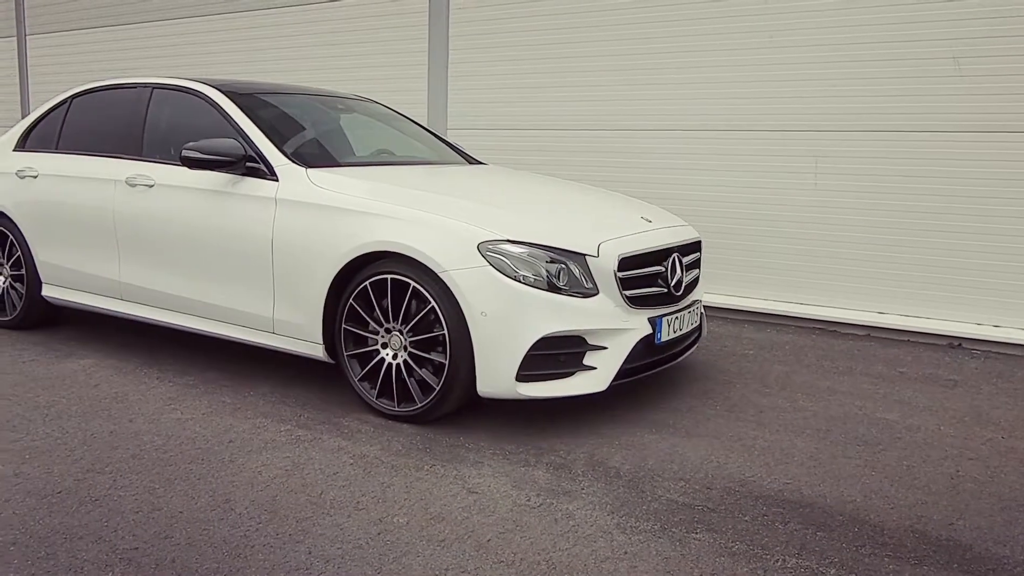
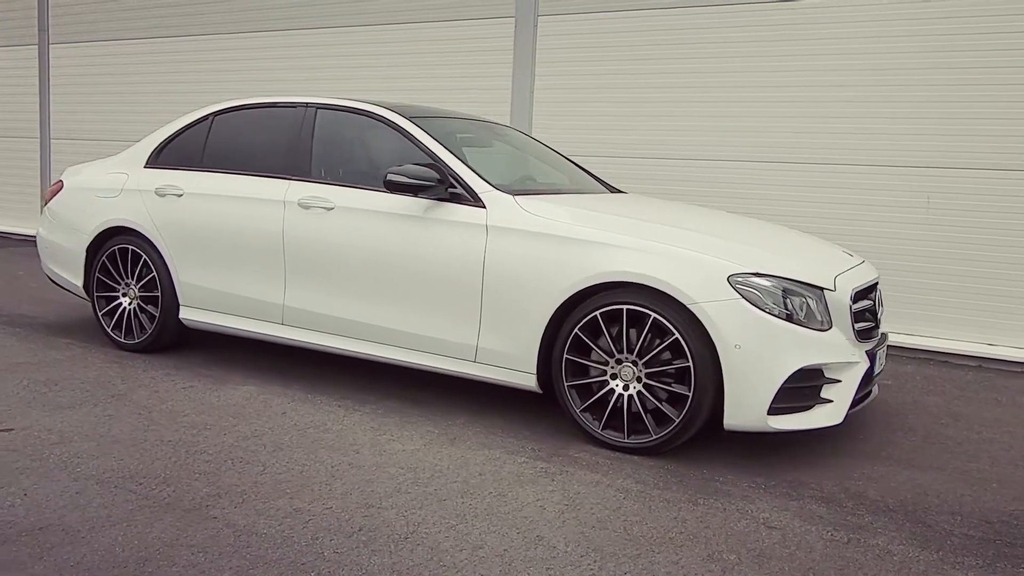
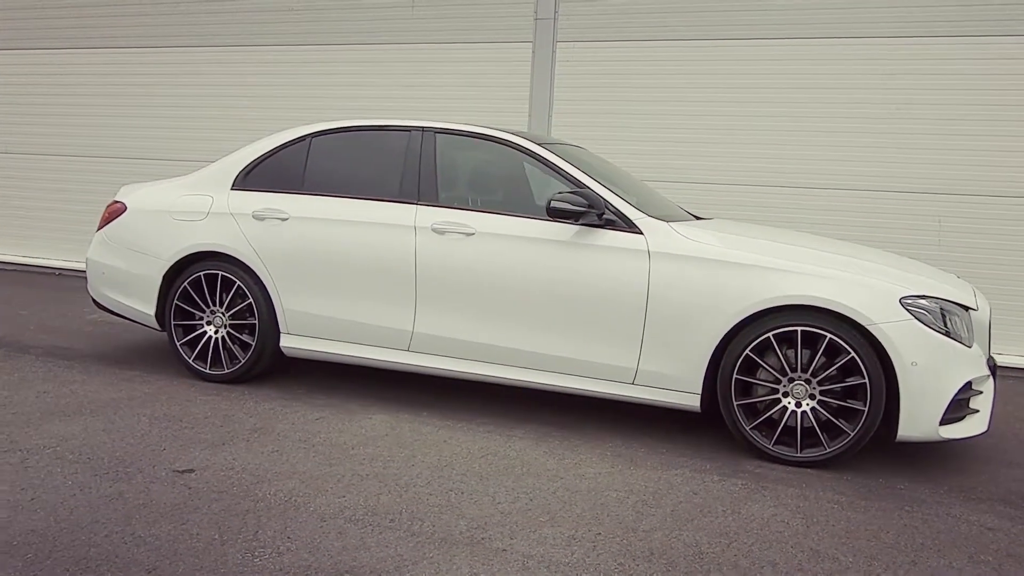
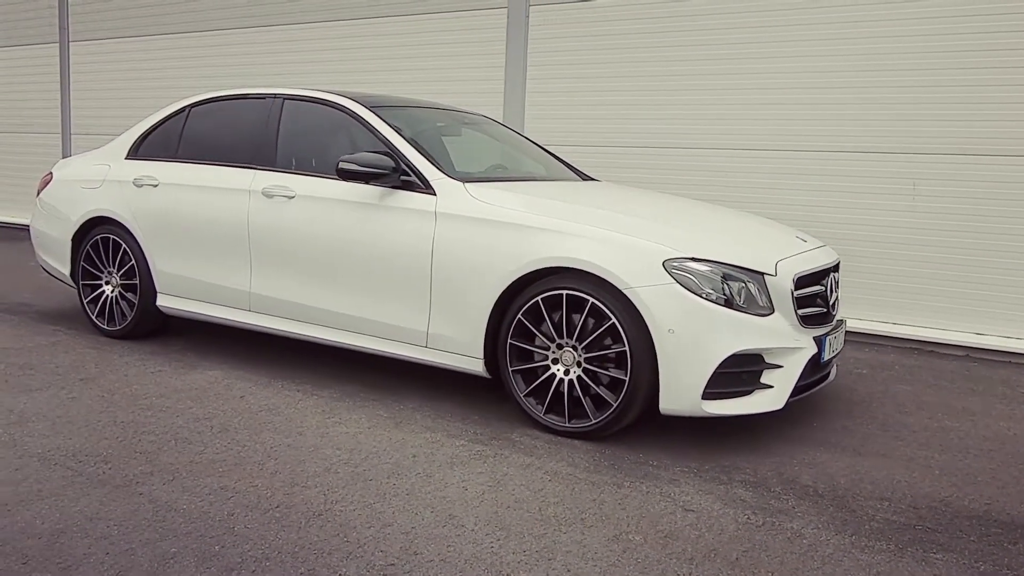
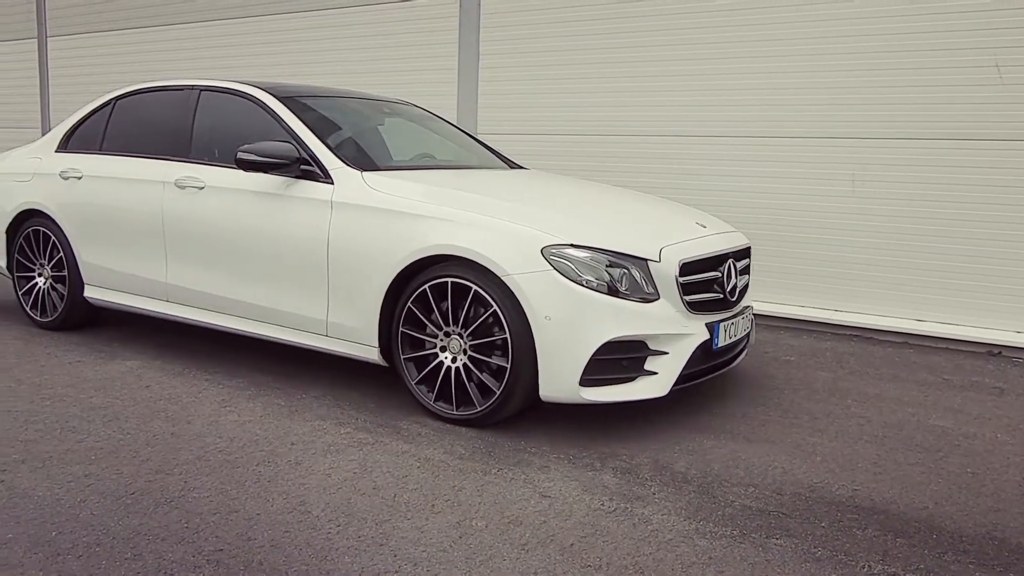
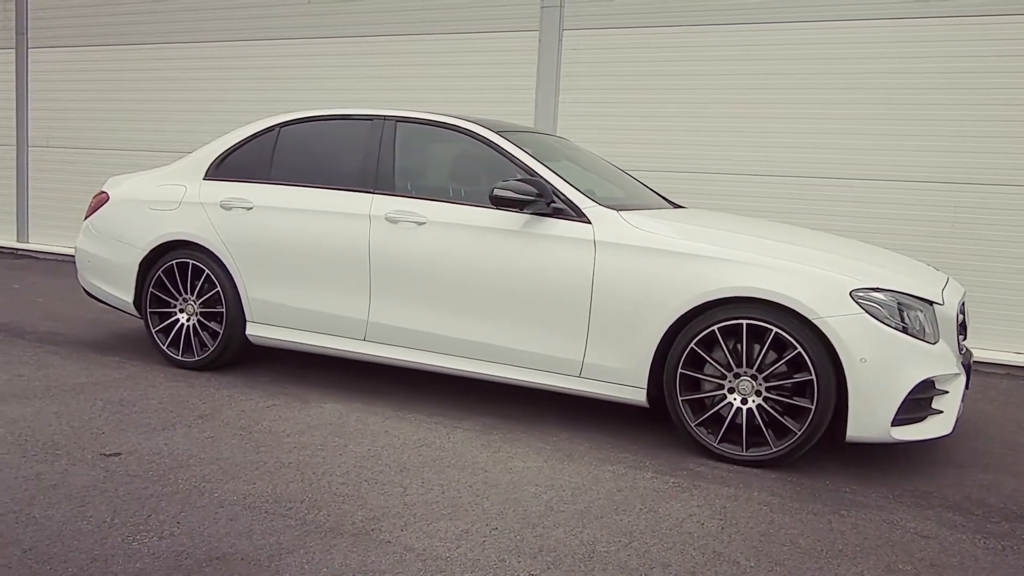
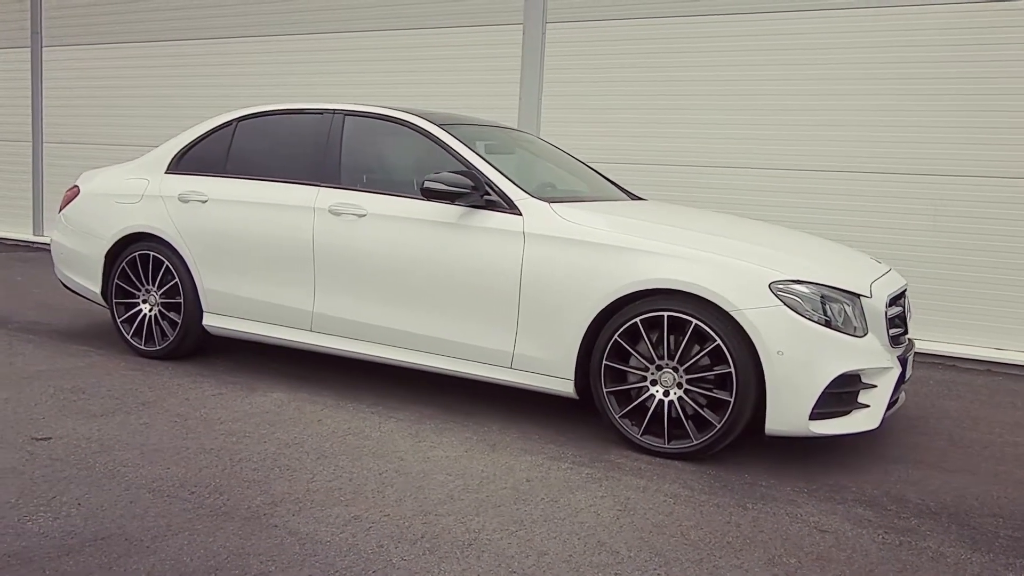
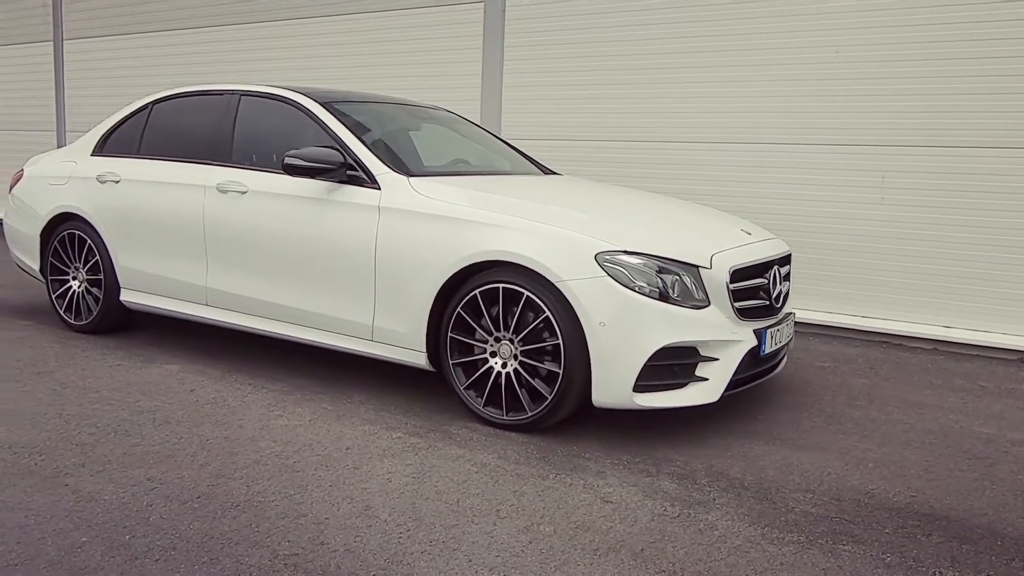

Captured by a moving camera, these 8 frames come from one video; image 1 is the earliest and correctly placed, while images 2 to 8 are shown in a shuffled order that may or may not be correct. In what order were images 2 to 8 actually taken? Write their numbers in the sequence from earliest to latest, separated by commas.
5, 8, 4, 2, 7, 6, 3
